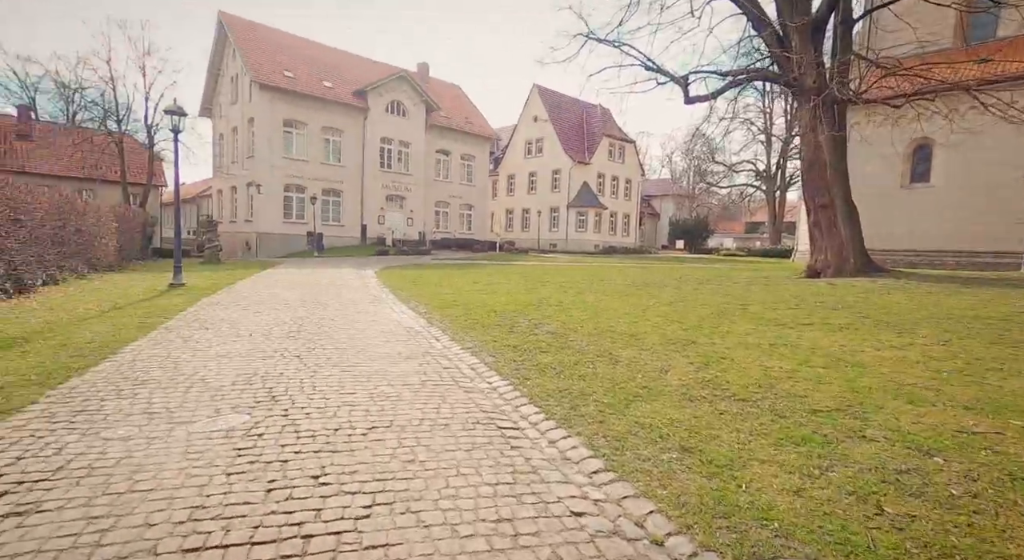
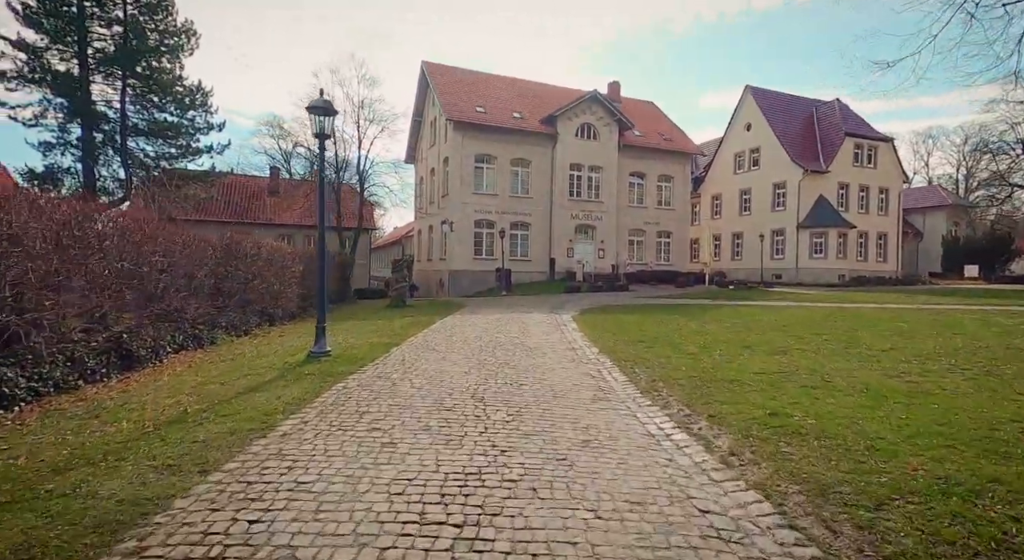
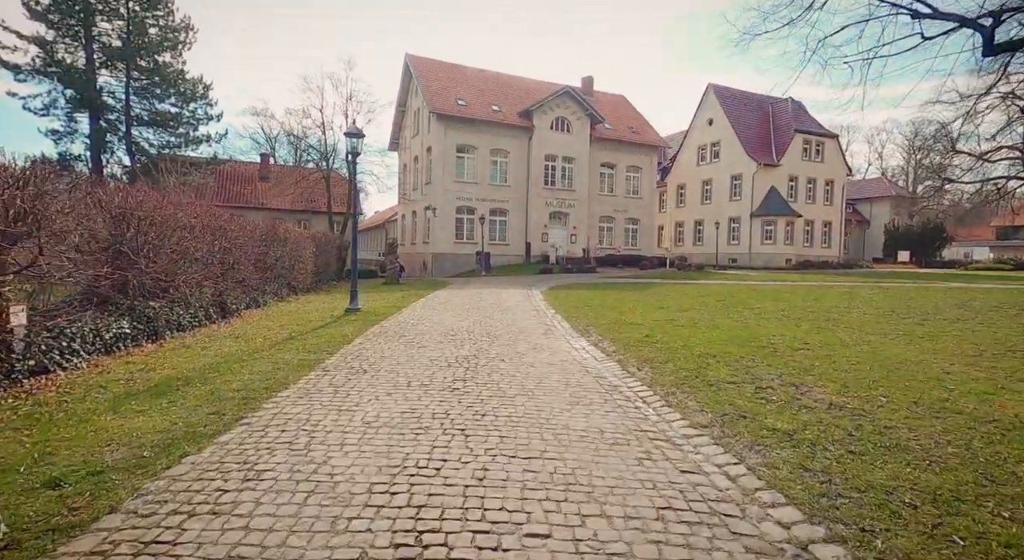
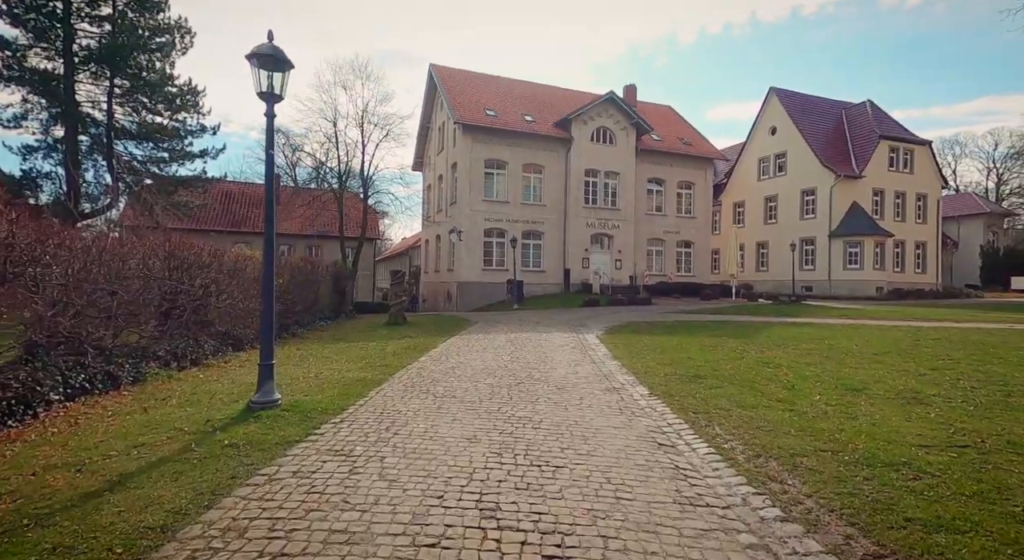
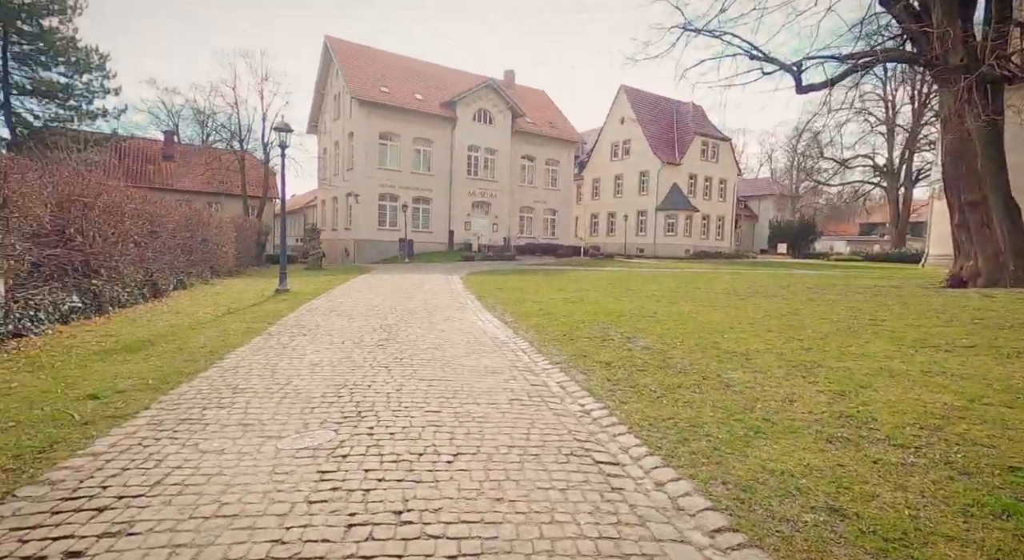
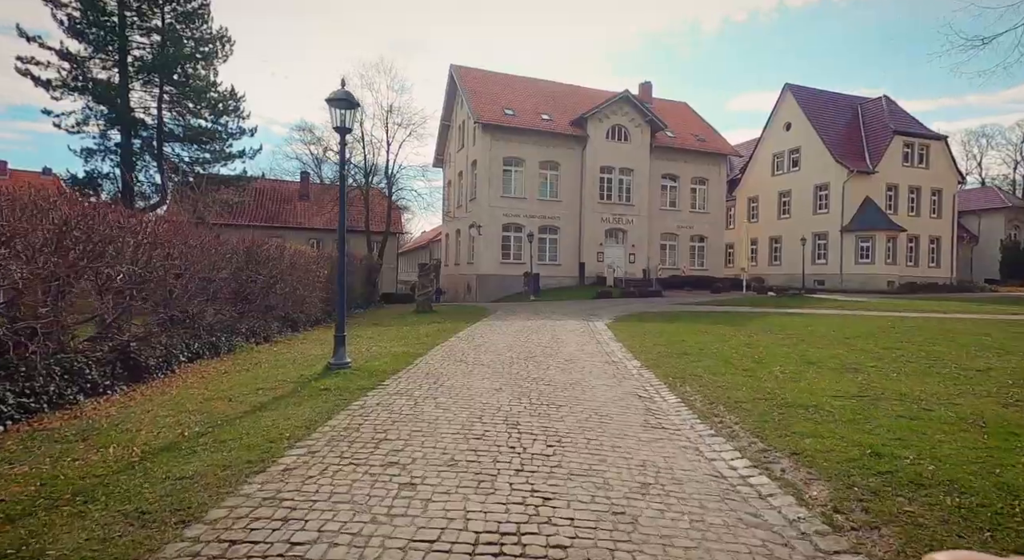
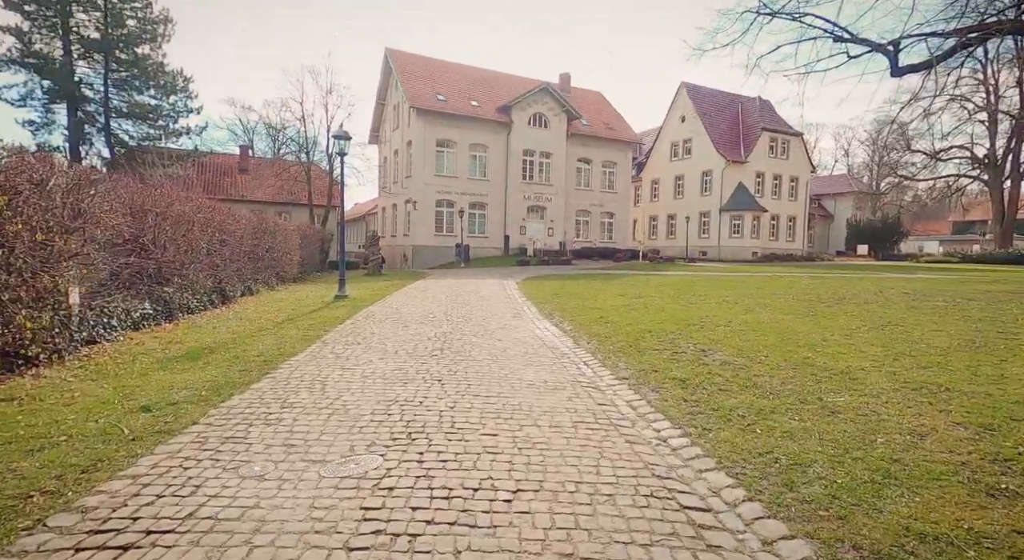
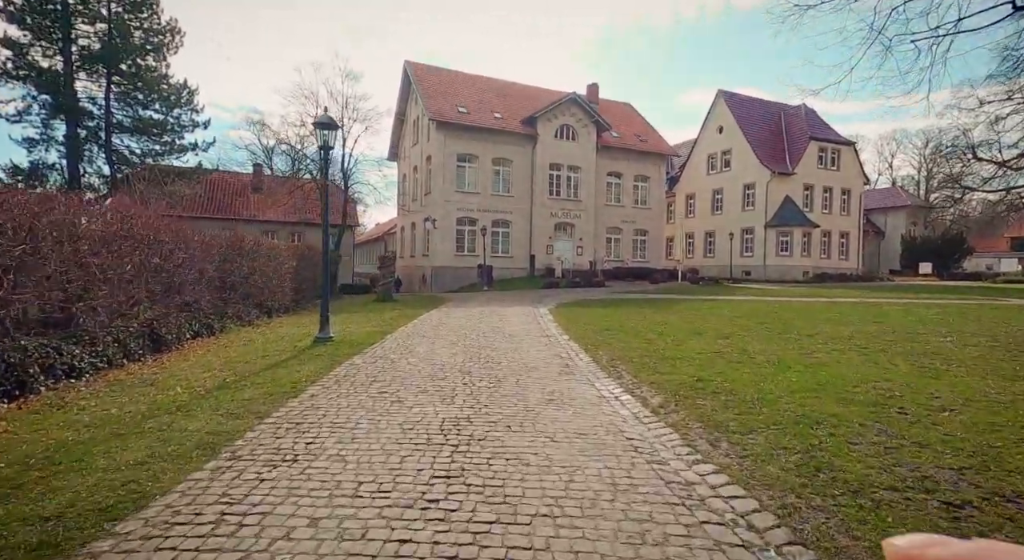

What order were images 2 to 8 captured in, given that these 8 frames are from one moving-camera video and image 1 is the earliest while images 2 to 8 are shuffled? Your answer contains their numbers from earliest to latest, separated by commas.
5, 7, 3, 8, 2, 6, 4
